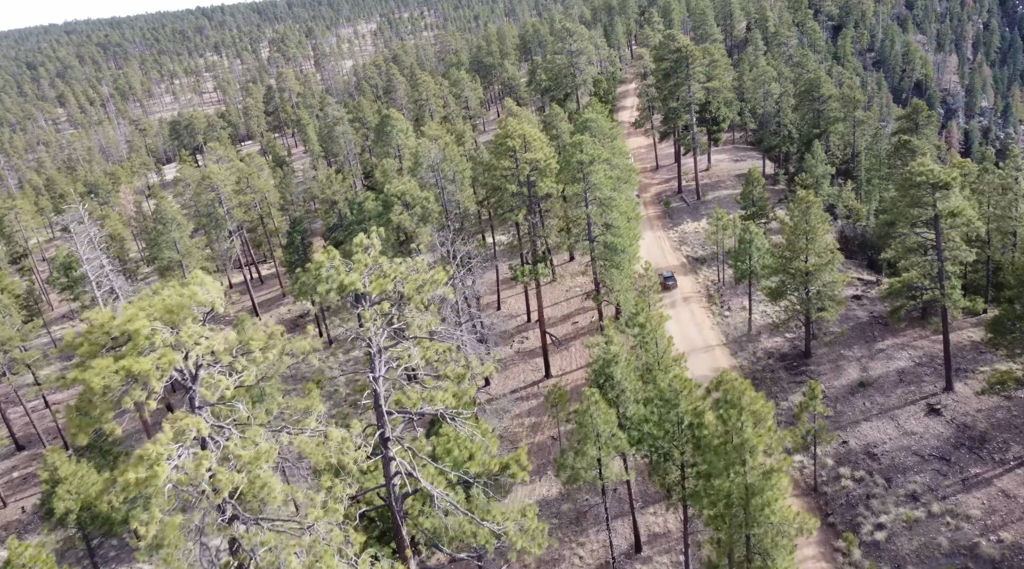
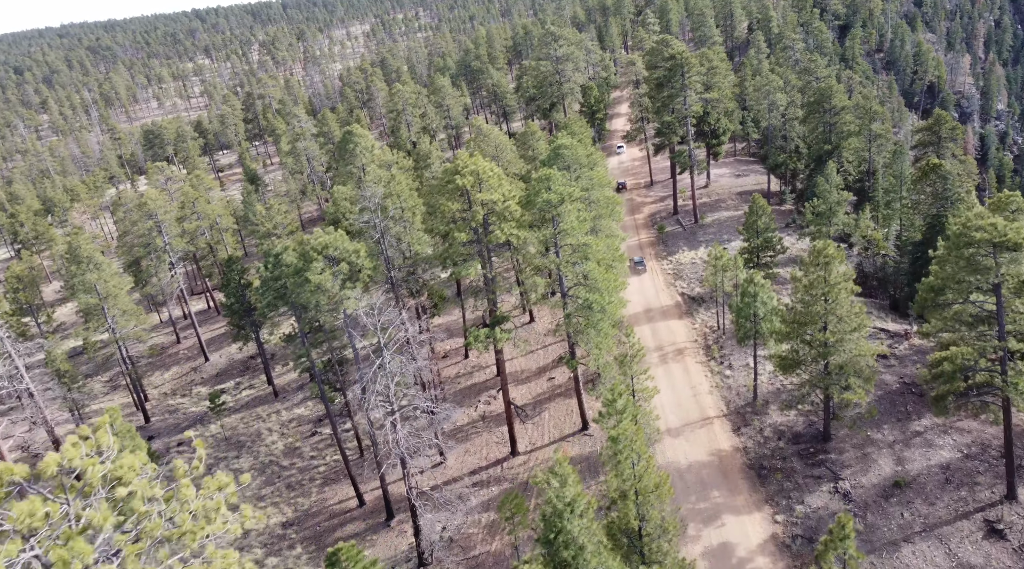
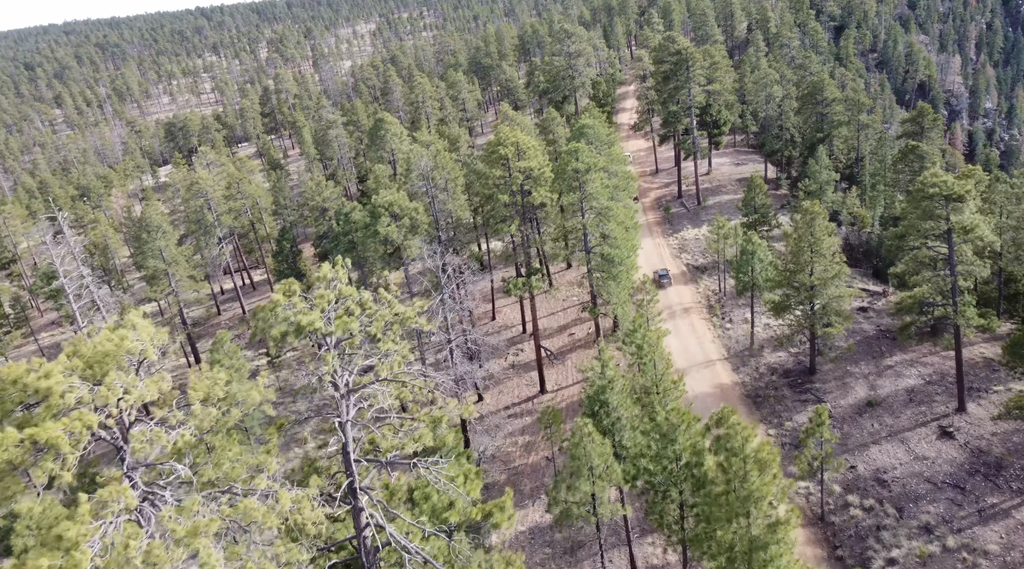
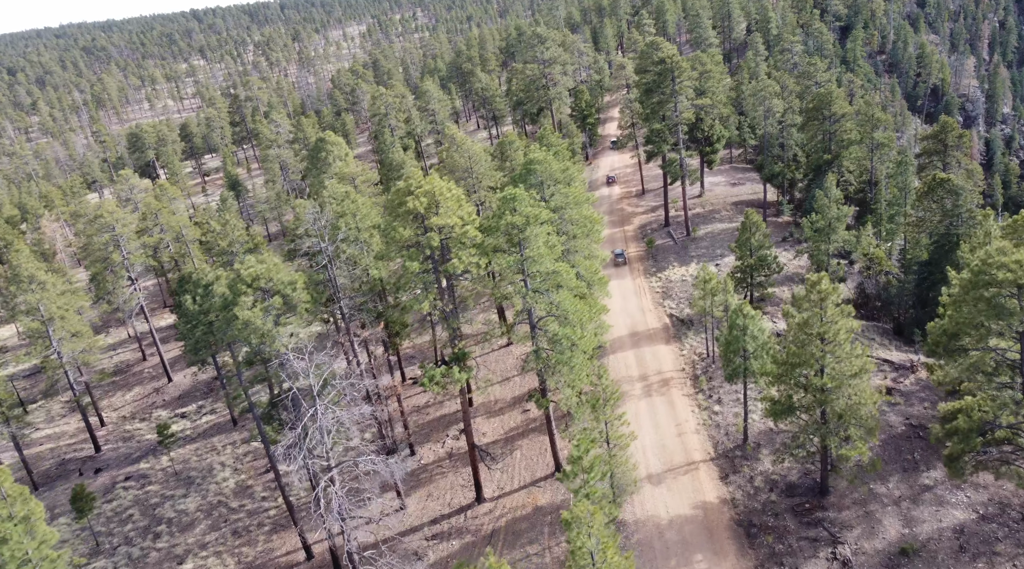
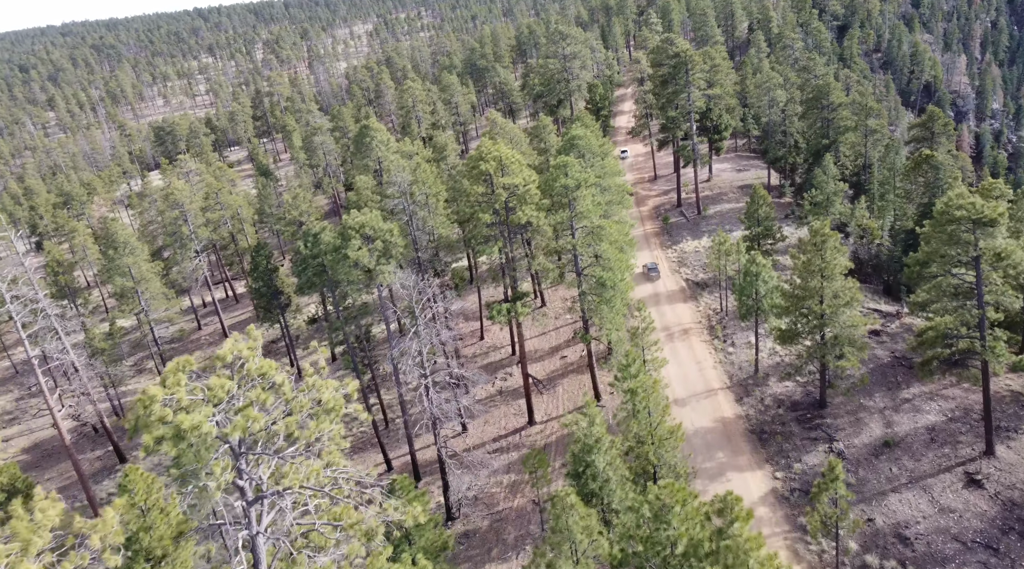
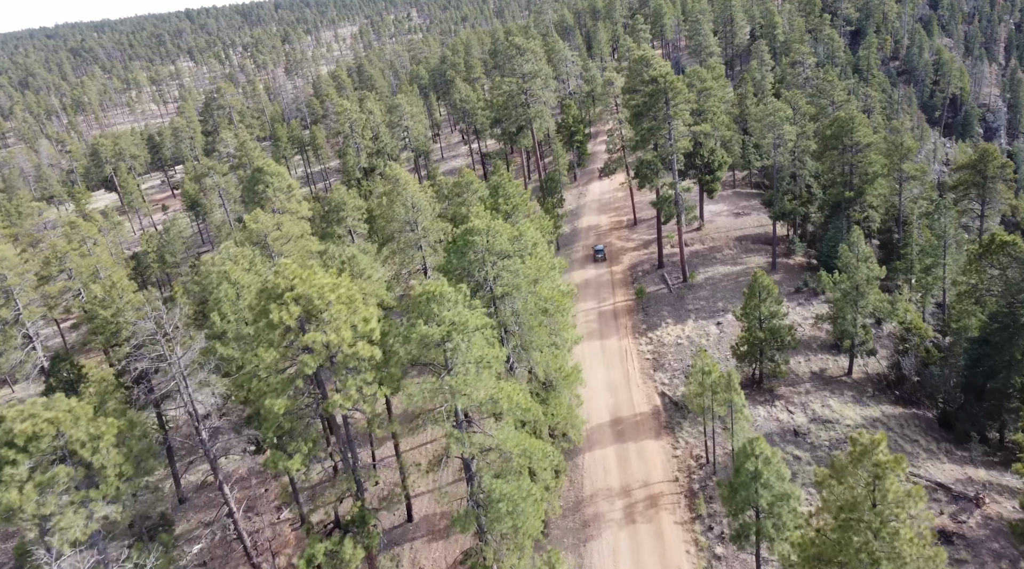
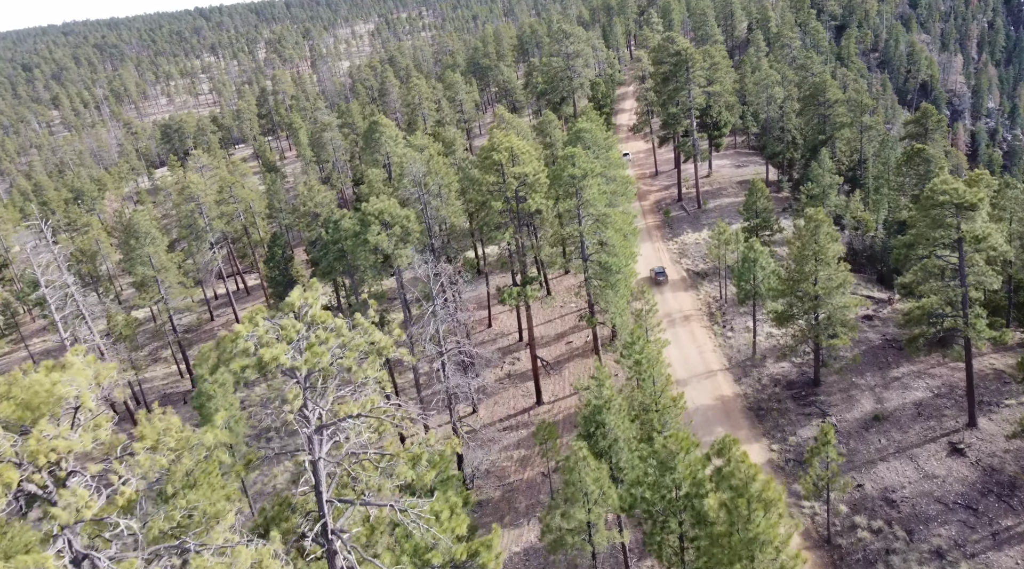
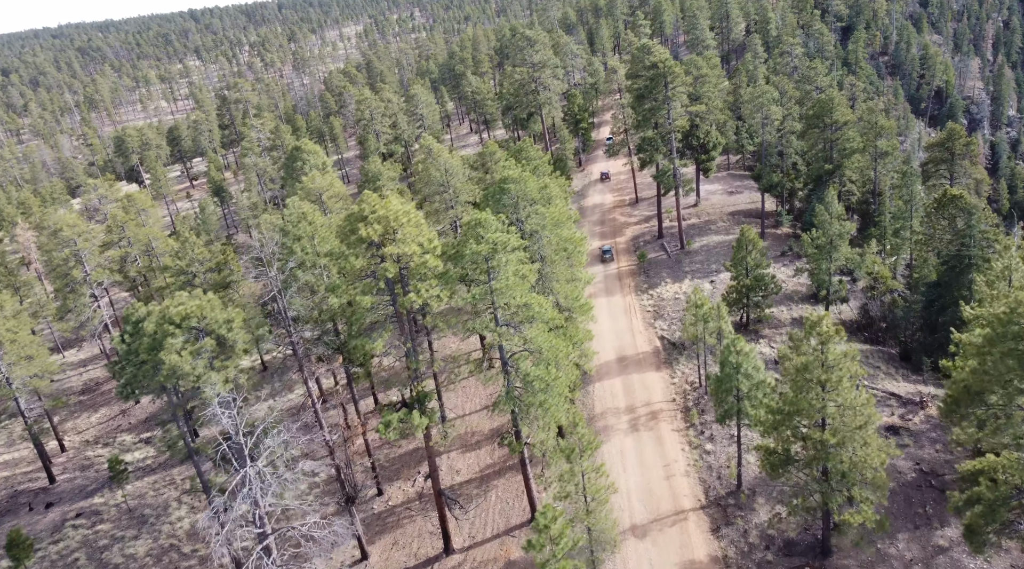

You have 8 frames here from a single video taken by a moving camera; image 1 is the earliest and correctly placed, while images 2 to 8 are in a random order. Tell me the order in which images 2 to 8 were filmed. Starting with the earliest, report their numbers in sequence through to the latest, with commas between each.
3, 7, 5, 2, 4, 8, 6
